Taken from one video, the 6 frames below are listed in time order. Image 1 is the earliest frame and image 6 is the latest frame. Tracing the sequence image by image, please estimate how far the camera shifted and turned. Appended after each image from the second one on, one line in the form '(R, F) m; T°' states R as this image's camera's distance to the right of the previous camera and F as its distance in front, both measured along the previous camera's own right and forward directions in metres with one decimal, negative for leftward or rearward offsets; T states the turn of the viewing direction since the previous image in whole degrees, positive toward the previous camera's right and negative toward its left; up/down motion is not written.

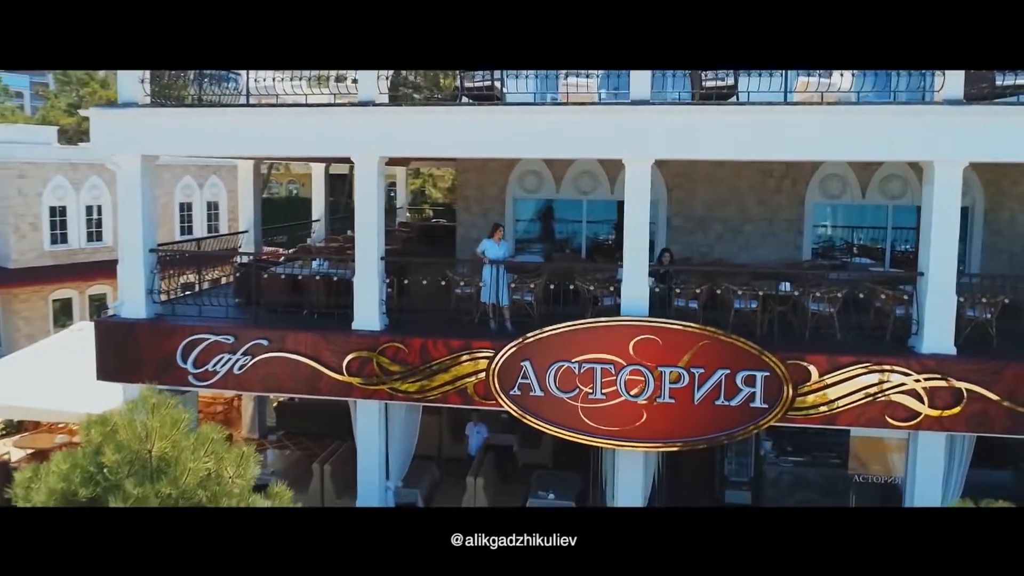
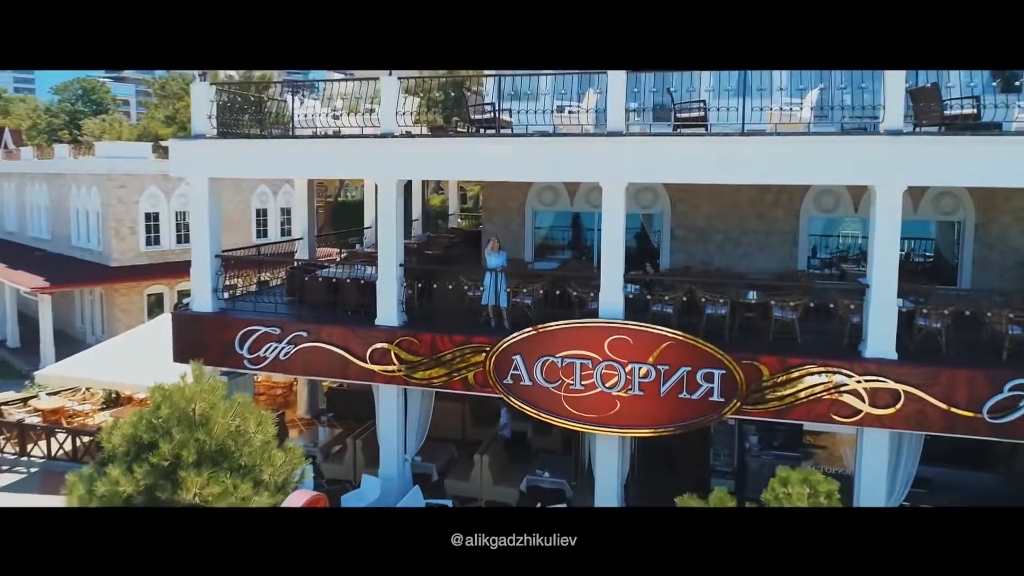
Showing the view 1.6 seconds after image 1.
(+1.1, -1.3) m; -6°
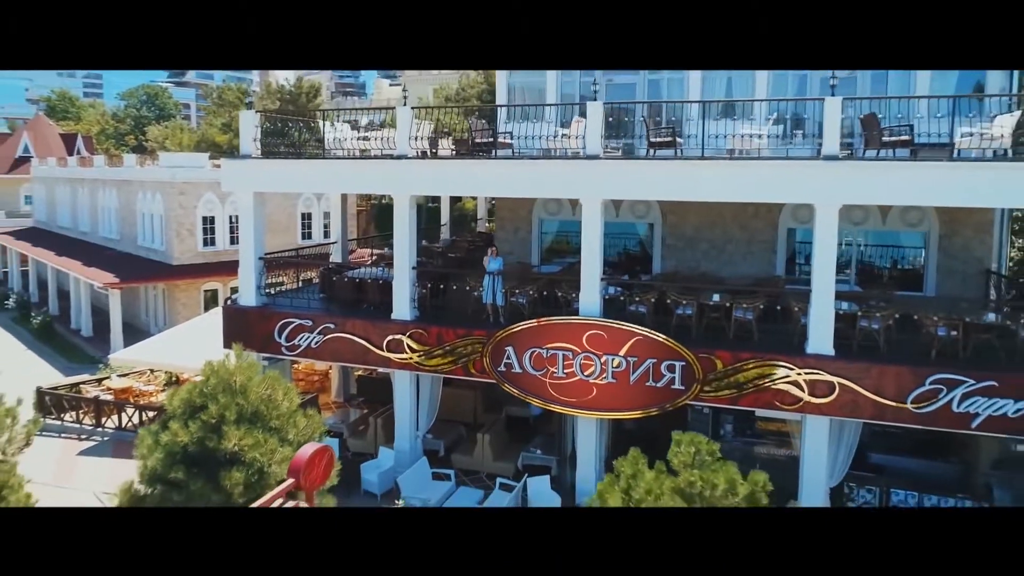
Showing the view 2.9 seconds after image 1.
(+0.8, -1.5) m; -4°
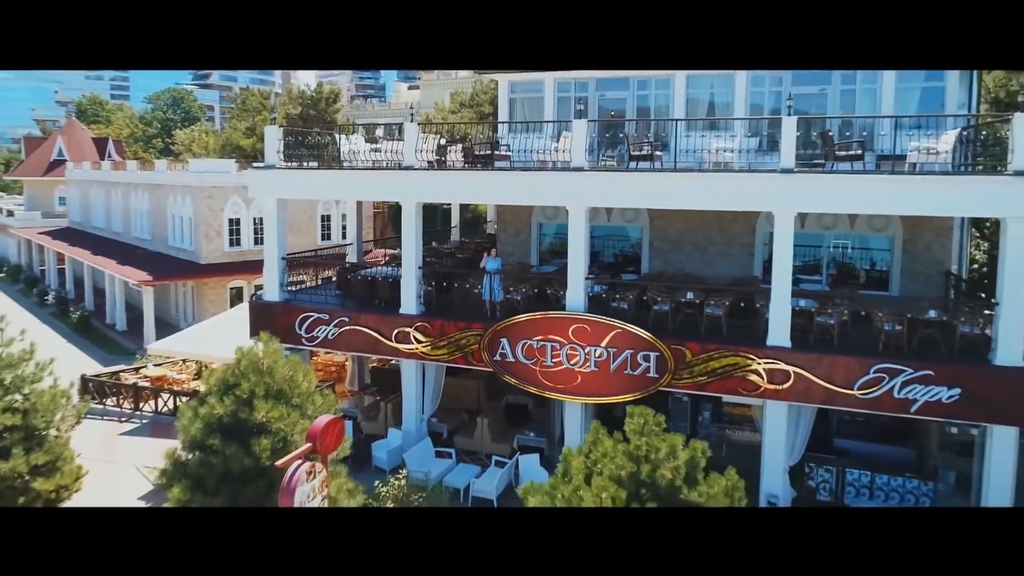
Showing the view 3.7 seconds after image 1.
(+0.4, -1.3) m; -2°
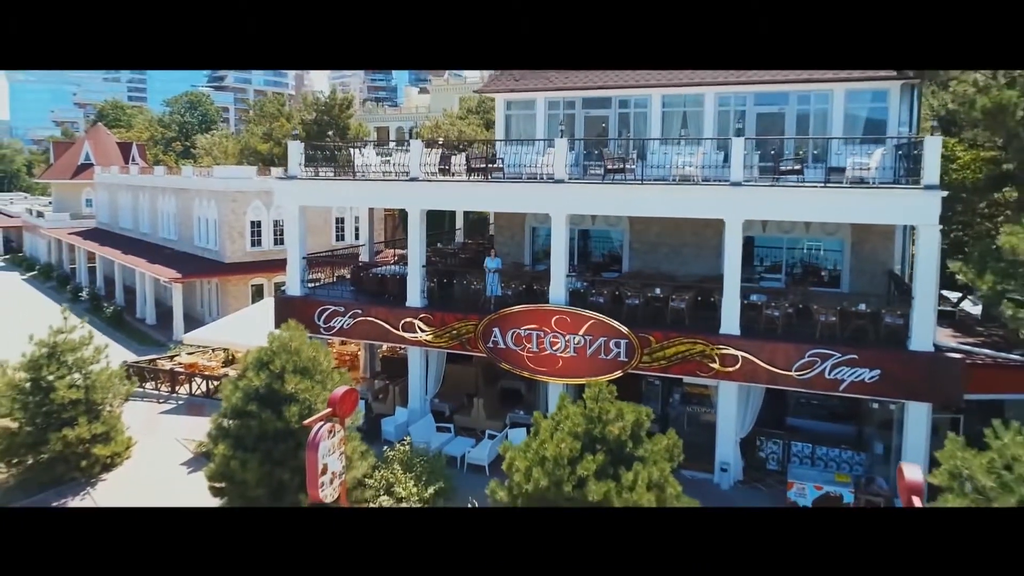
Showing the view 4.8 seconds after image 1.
(+0.4, -1.9) m; -1°
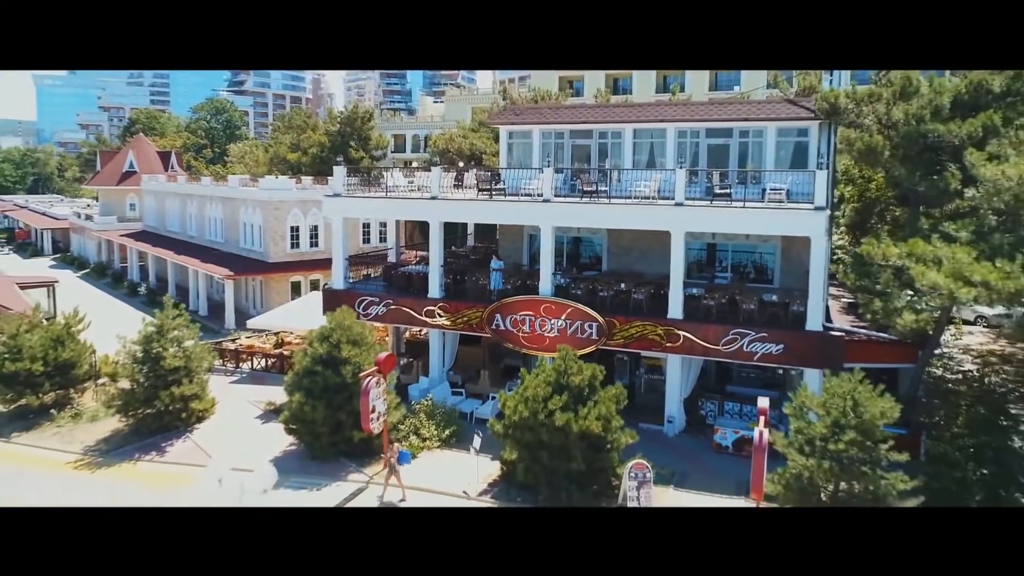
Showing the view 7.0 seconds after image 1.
(+0.4, -4.1) m; -1°
